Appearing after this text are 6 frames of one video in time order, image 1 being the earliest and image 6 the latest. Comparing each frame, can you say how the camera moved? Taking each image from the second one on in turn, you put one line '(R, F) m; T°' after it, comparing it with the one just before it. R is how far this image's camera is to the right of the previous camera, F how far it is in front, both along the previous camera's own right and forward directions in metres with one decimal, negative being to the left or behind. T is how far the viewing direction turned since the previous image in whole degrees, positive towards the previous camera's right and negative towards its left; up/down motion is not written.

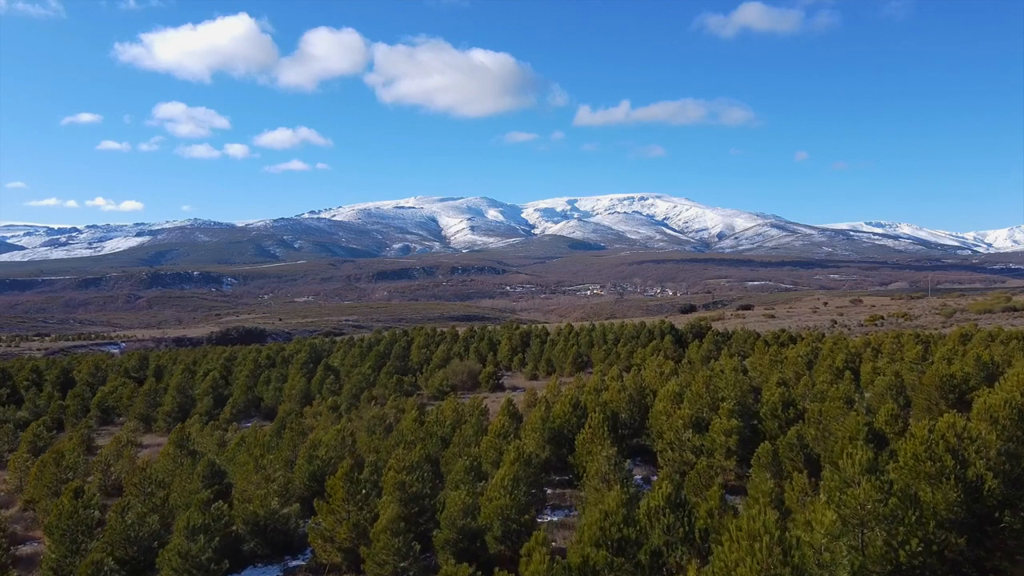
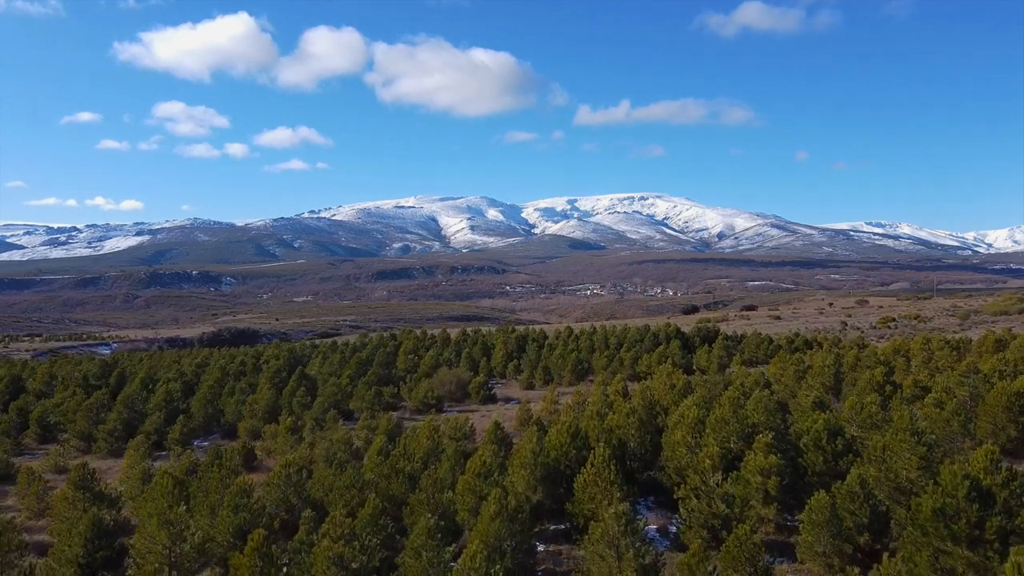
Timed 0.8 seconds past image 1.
(+0.3, +3.2) m; 0°
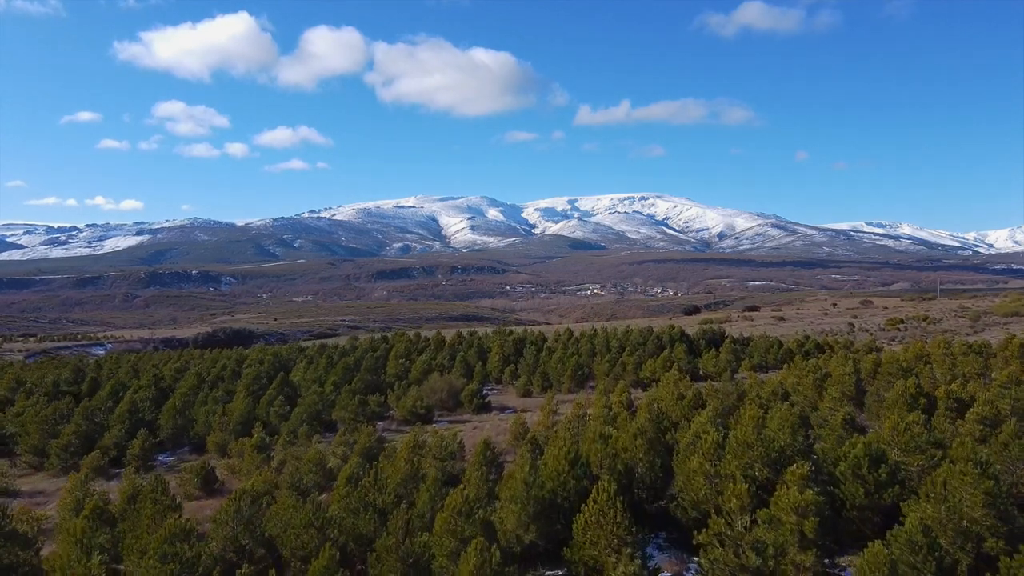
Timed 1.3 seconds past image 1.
(+0.2, +2.0) m; 0°
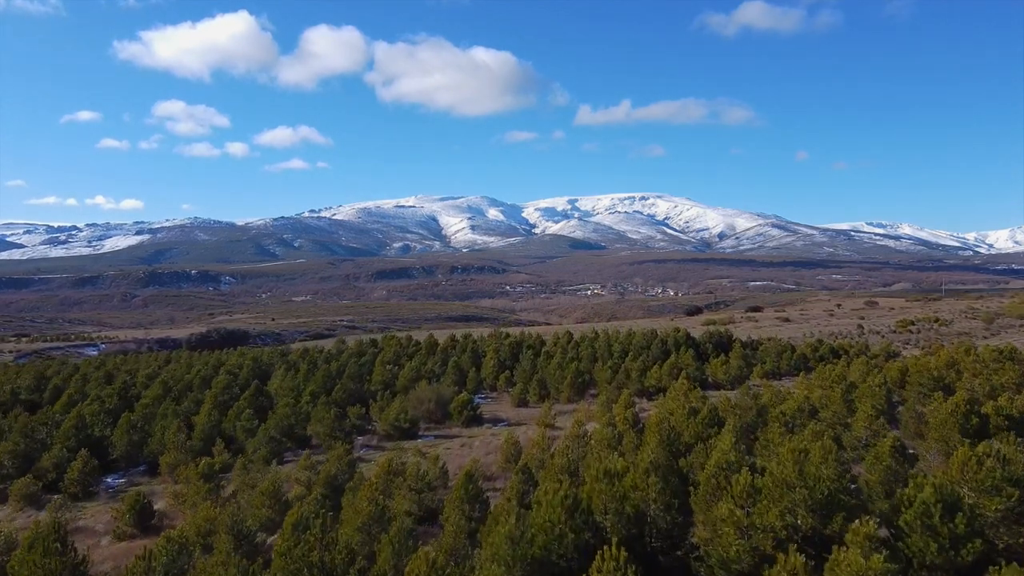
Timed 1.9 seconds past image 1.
(+0.2, +2.4) m; 0°
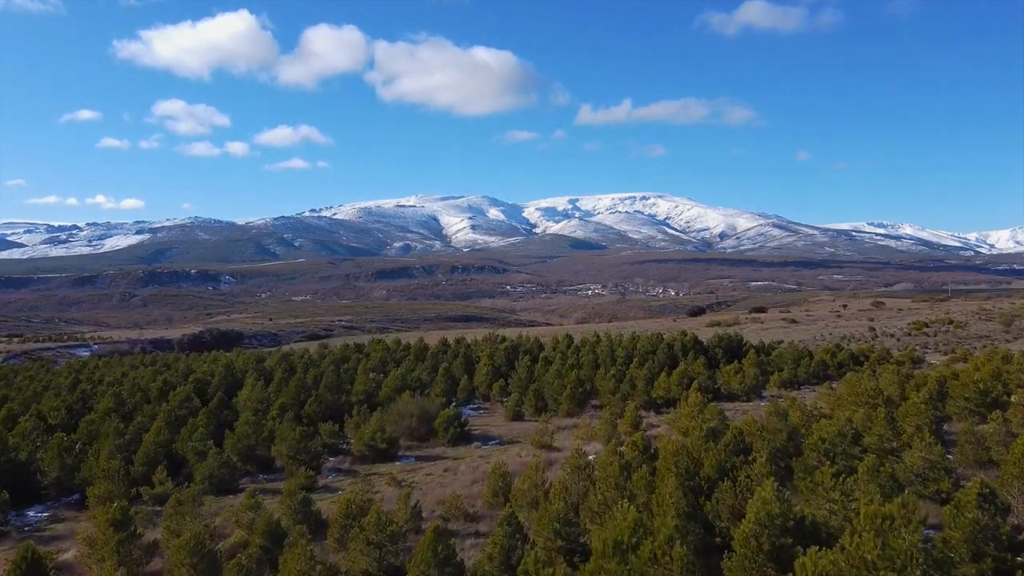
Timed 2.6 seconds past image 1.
(+0.2, +2.9) m; 0°
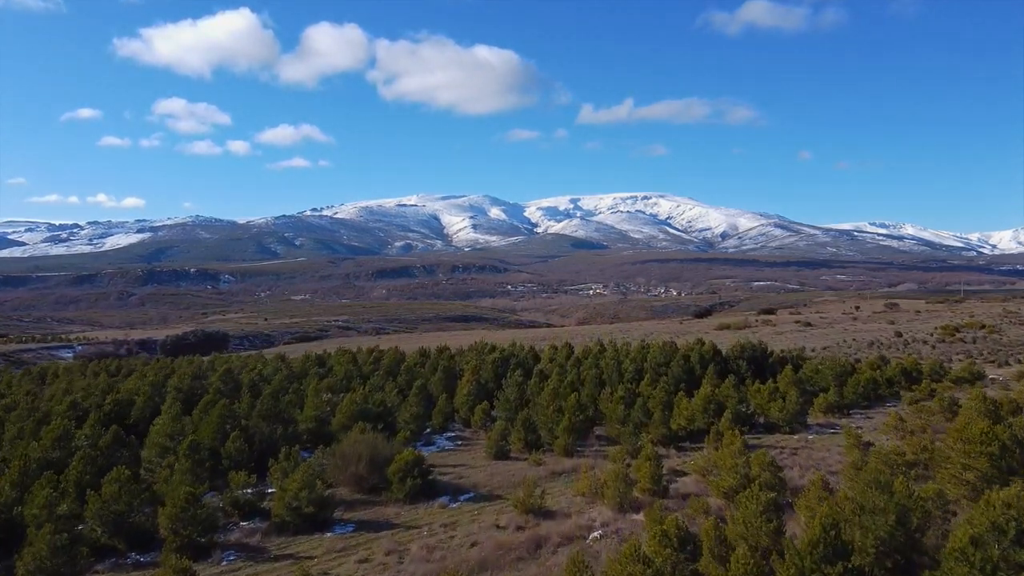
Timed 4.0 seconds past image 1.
(+0.5, +5.7) m; 0°
